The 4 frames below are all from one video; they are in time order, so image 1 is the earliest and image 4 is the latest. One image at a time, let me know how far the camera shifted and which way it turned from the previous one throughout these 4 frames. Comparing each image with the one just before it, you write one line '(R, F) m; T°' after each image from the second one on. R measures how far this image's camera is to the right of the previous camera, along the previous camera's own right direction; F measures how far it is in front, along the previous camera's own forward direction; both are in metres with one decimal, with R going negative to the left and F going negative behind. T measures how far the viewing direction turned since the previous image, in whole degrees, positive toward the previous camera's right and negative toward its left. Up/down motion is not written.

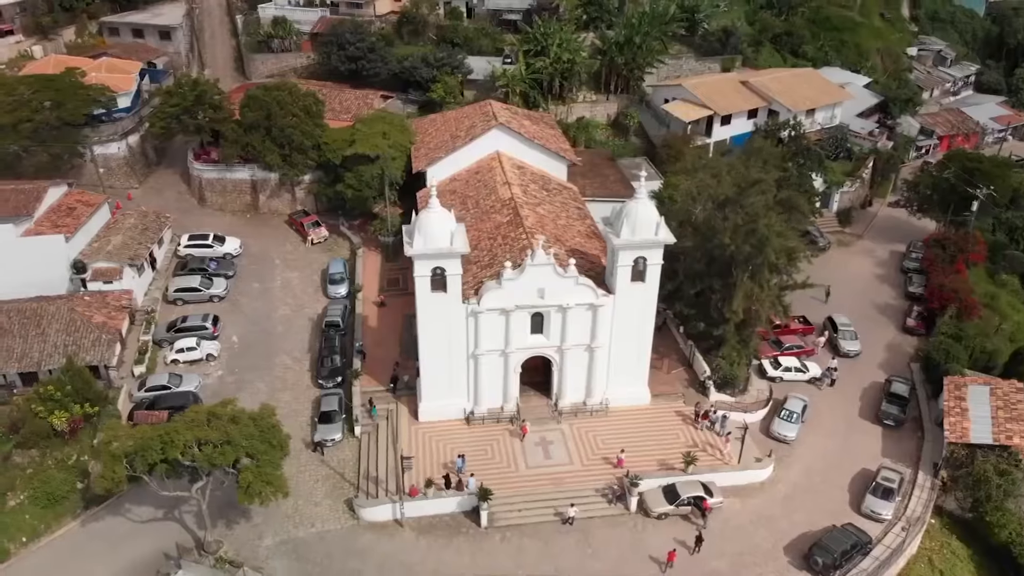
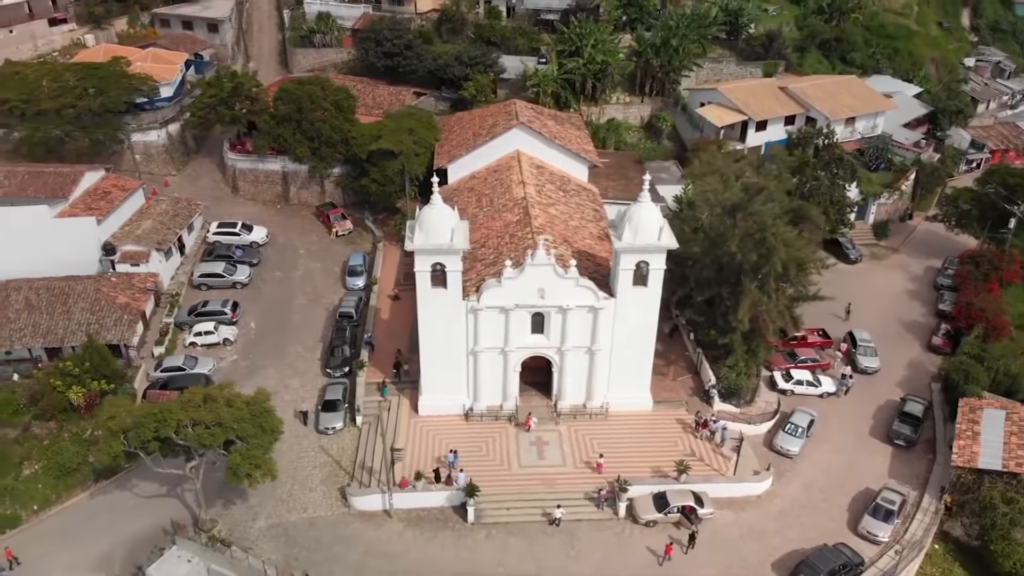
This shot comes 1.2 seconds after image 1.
(+2.0, 0.0) m; -4°
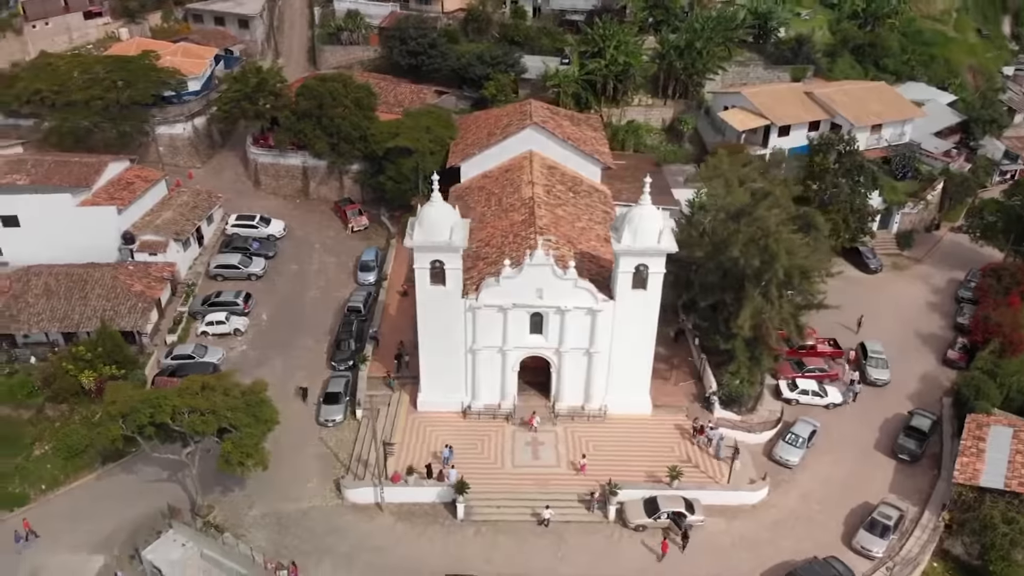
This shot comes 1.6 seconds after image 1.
(+1.4, 0.0) m; -3°
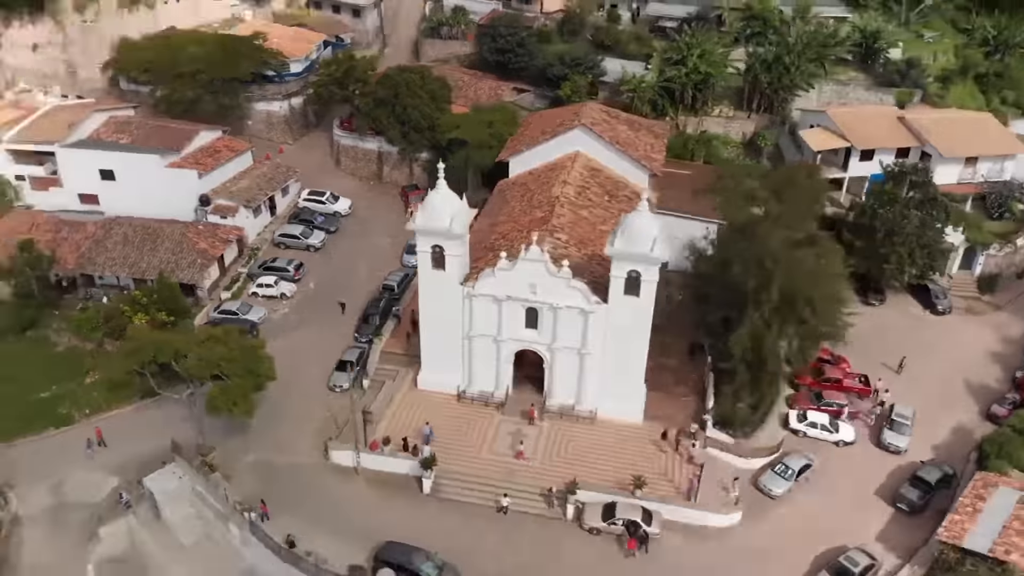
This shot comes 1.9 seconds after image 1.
(+5.3, -0.2) m; -10°
